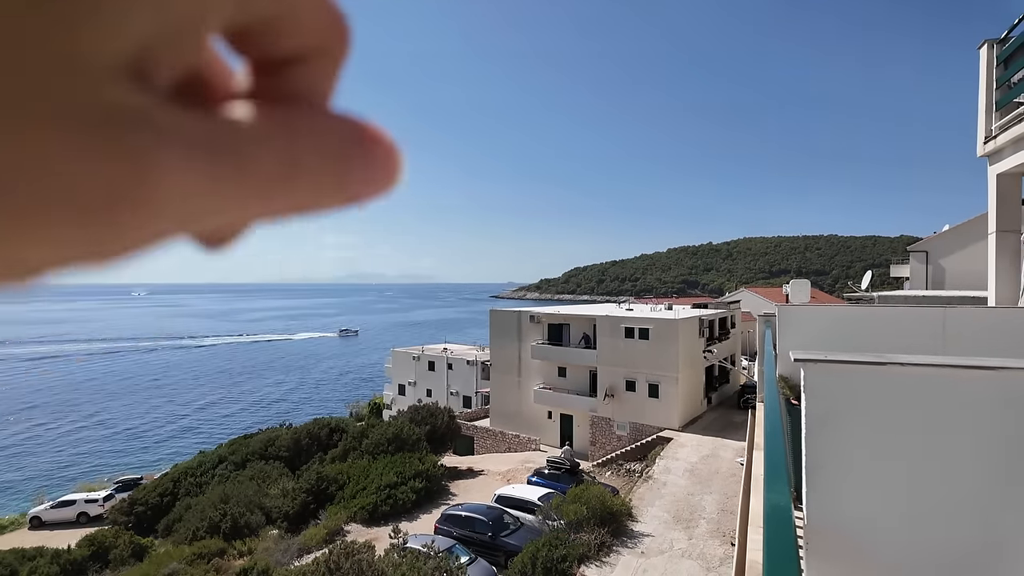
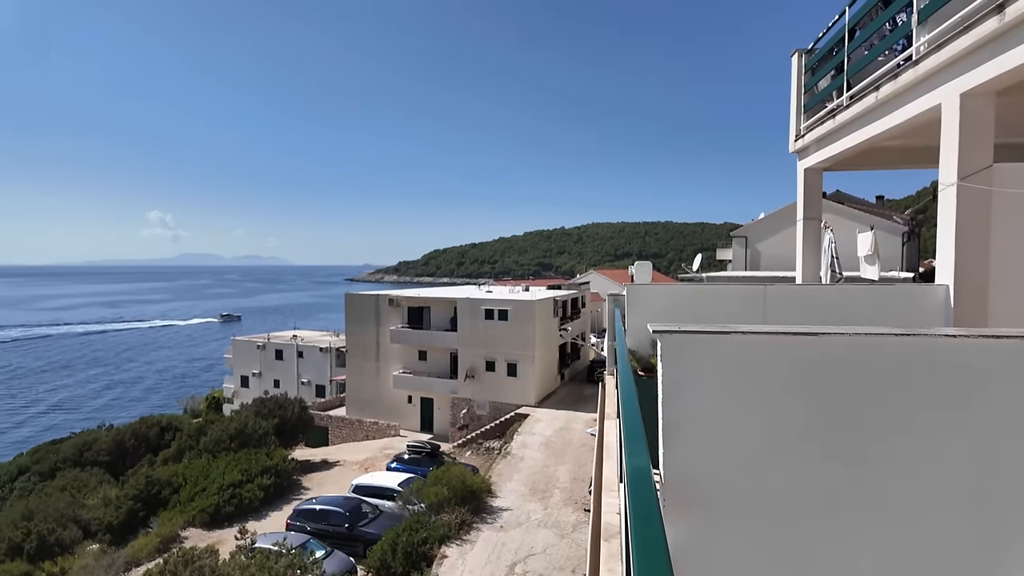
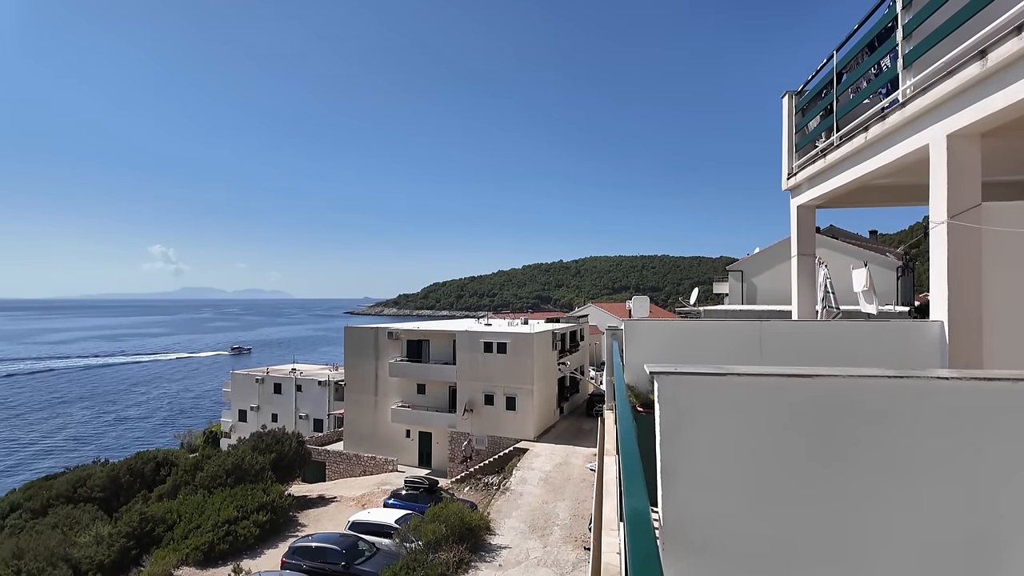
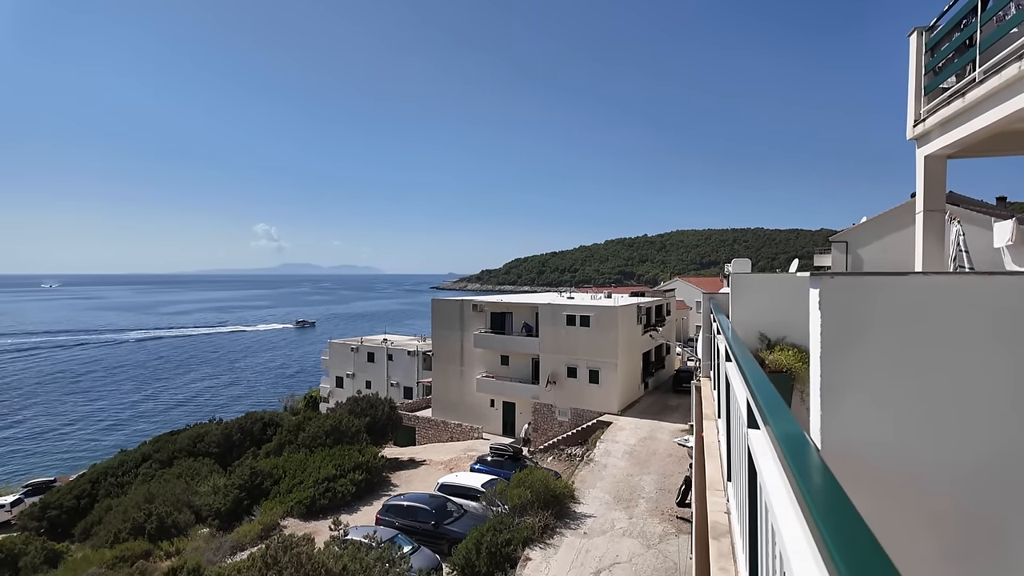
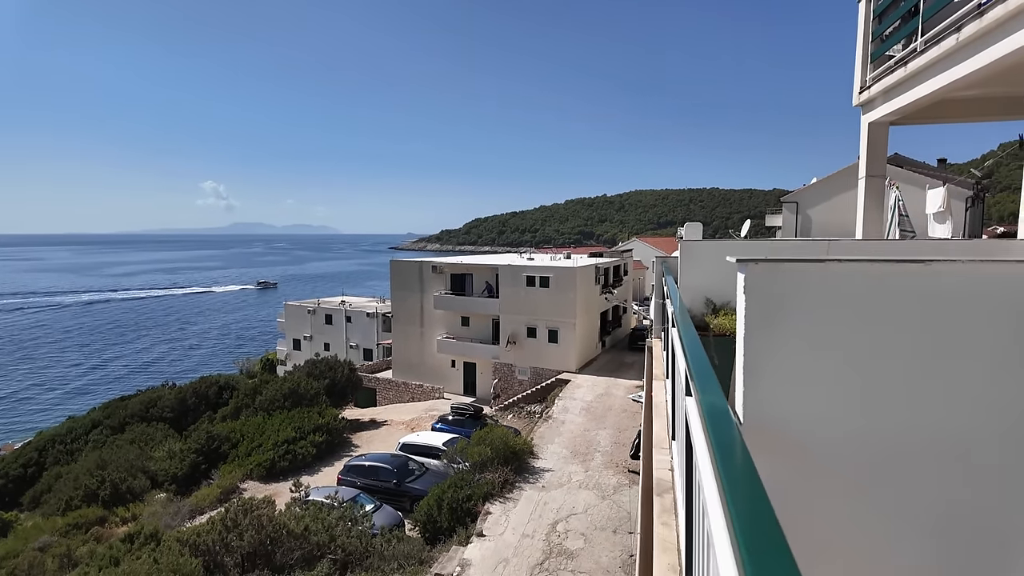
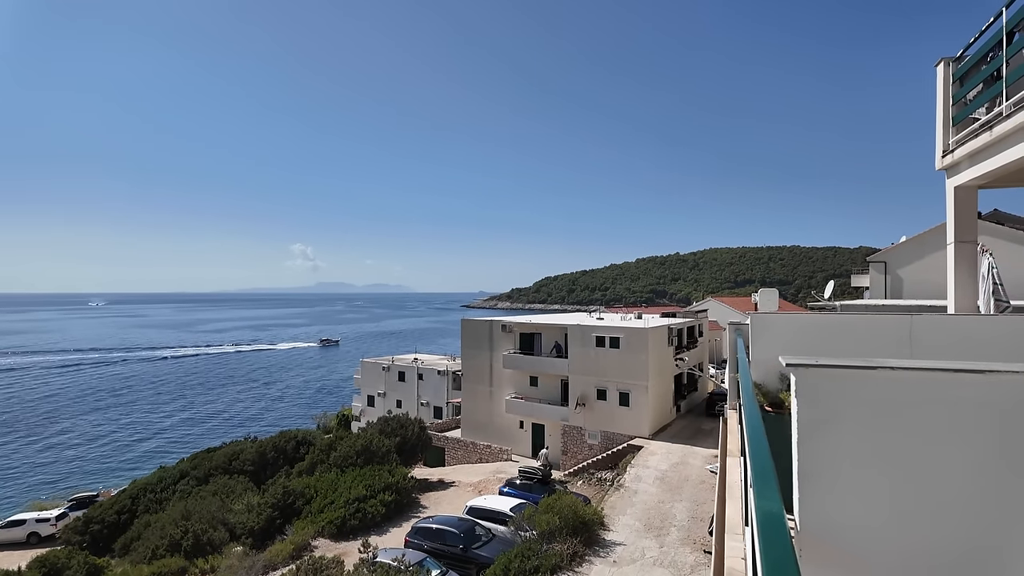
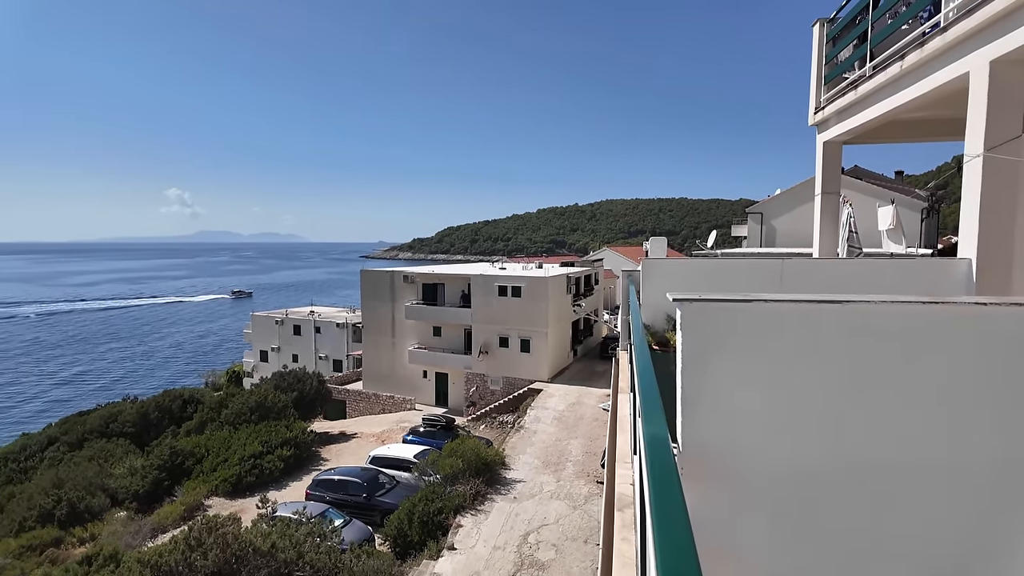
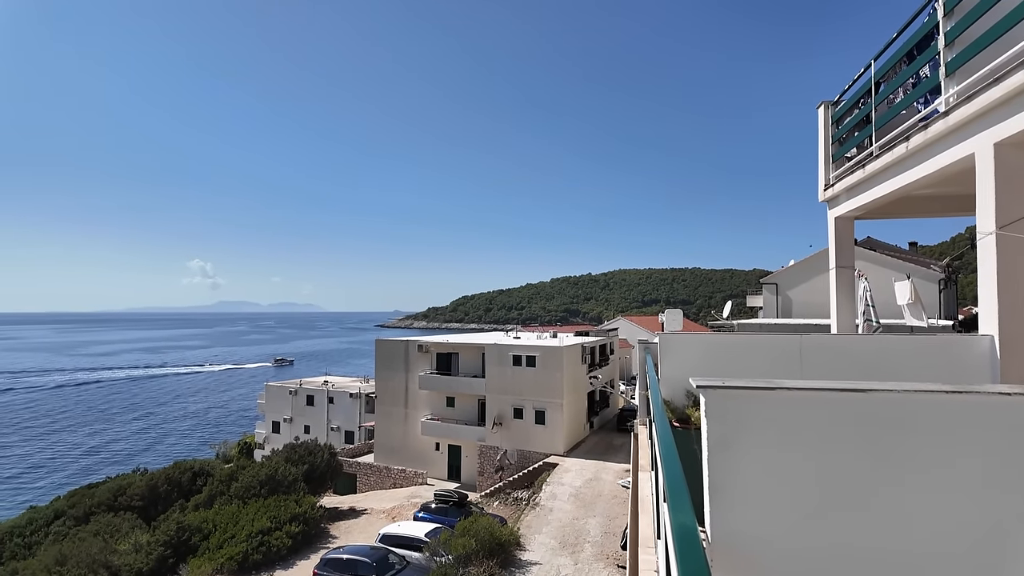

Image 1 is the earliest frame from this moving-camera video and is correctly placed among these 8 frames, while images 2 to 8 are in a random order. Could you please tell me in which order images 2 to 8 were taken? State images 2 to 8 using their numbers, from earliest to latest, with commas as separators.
6, 4, 5, 7, 2, 3, 8
